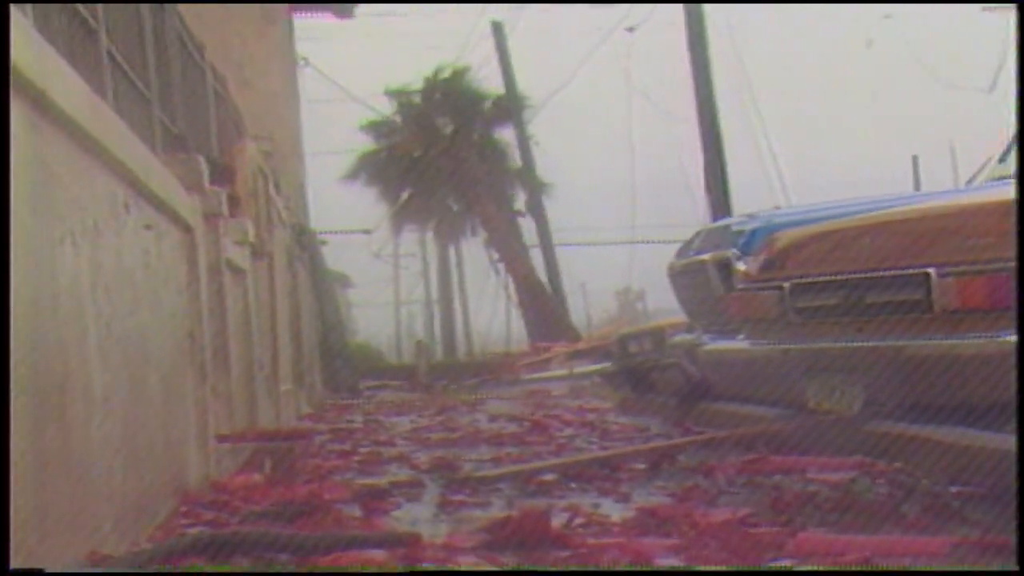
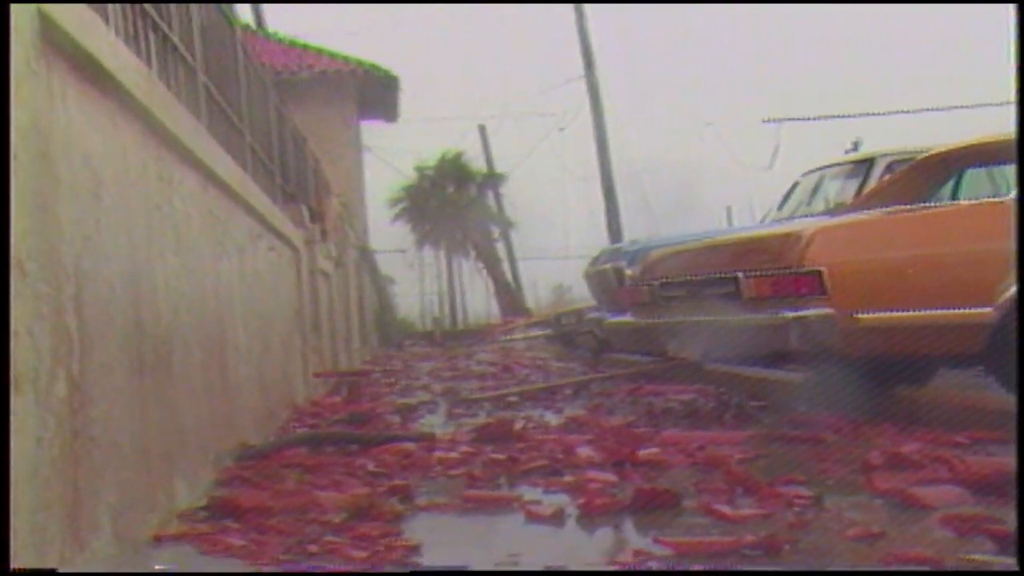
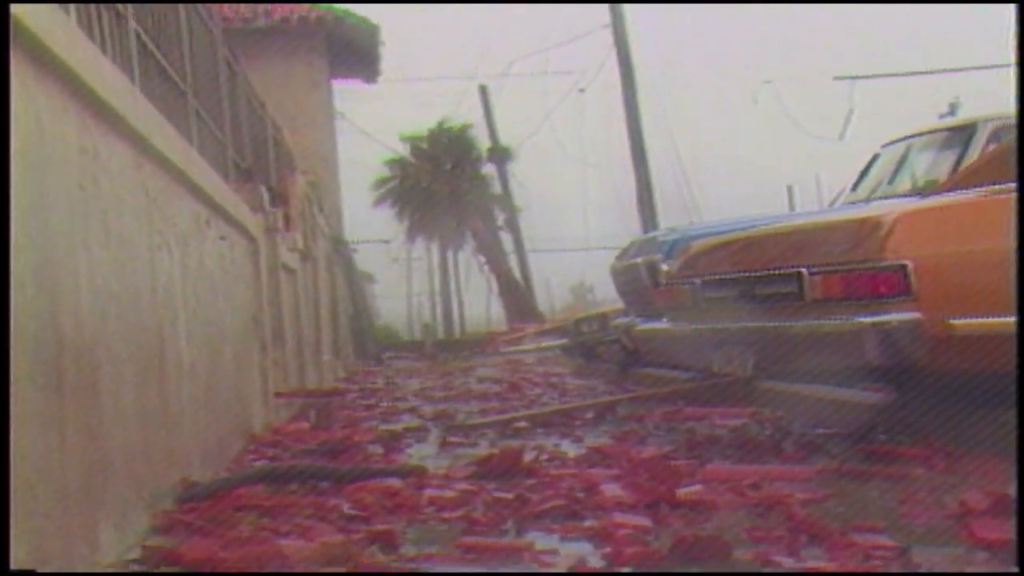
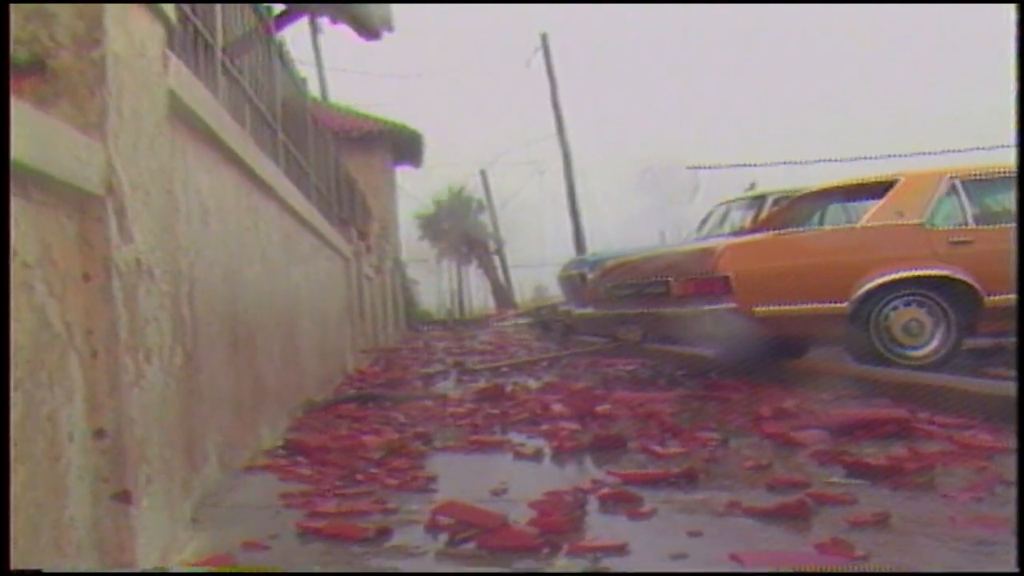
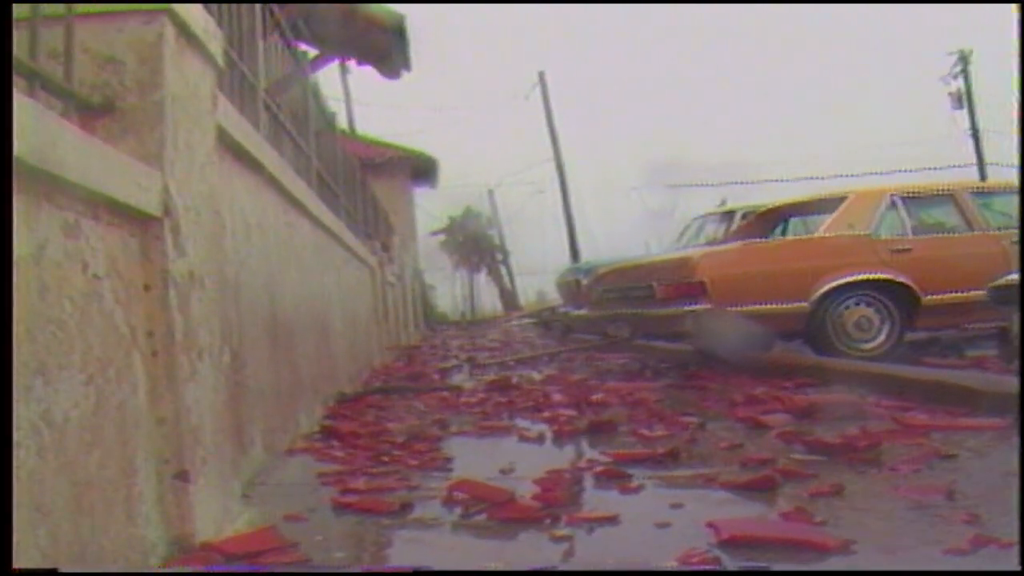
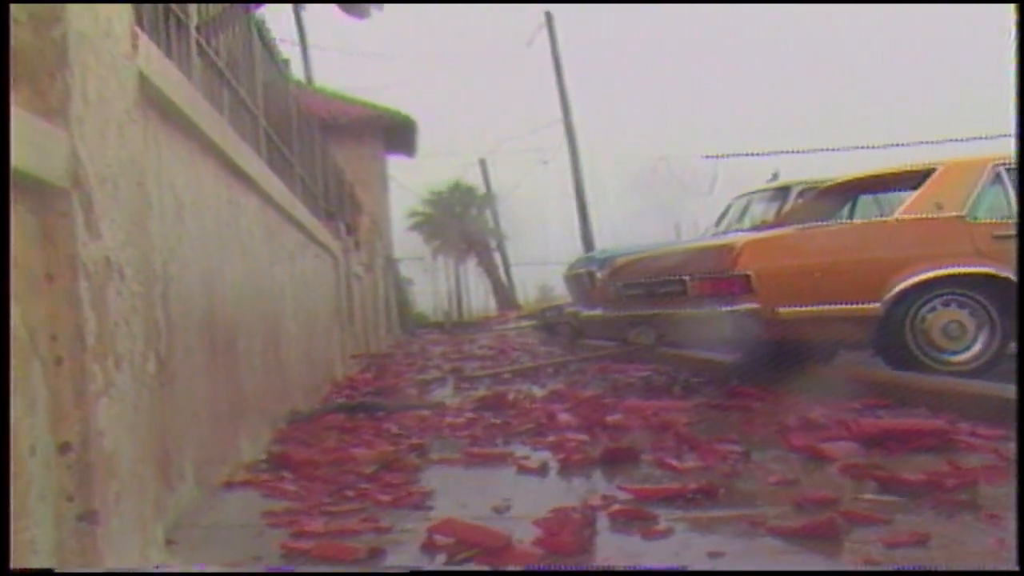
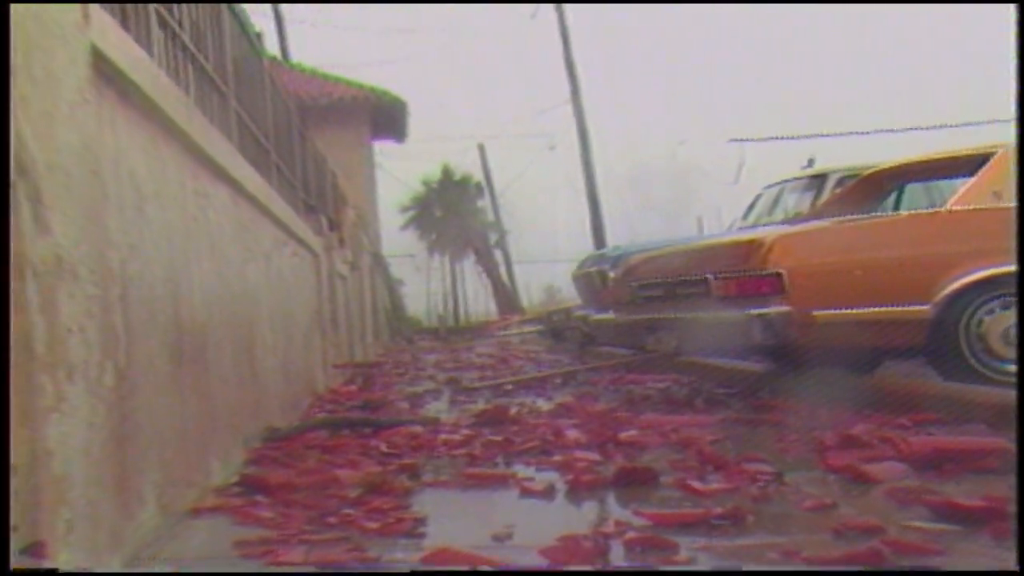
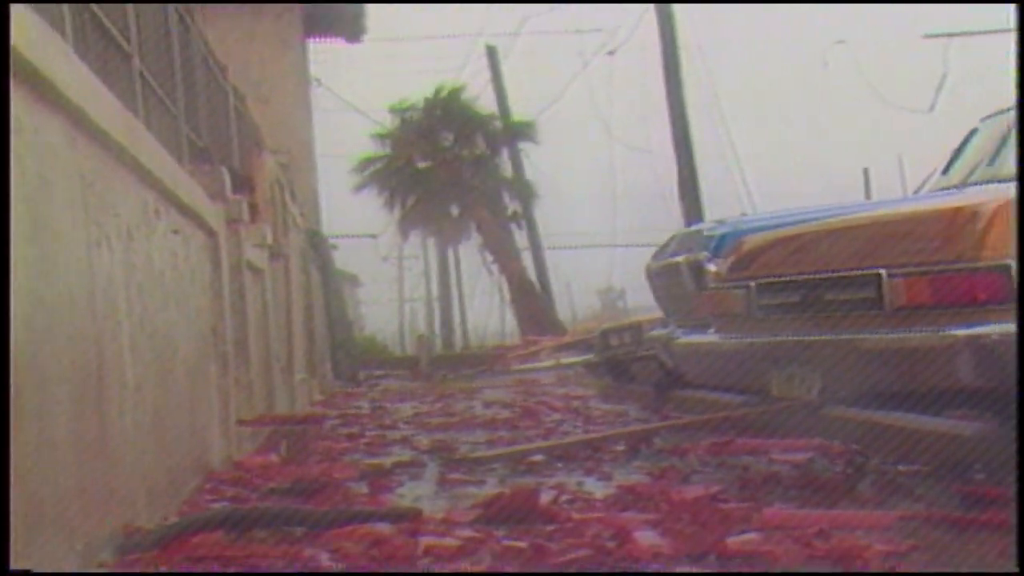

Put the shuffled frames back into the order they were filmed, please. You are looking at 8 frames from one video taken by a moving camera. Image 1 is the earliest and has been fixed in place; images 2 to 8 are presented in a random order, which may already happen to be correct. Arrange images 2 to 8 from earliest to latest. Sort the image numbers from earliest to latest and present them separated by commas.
8, 3, 2, 7, 6, 4, 5
